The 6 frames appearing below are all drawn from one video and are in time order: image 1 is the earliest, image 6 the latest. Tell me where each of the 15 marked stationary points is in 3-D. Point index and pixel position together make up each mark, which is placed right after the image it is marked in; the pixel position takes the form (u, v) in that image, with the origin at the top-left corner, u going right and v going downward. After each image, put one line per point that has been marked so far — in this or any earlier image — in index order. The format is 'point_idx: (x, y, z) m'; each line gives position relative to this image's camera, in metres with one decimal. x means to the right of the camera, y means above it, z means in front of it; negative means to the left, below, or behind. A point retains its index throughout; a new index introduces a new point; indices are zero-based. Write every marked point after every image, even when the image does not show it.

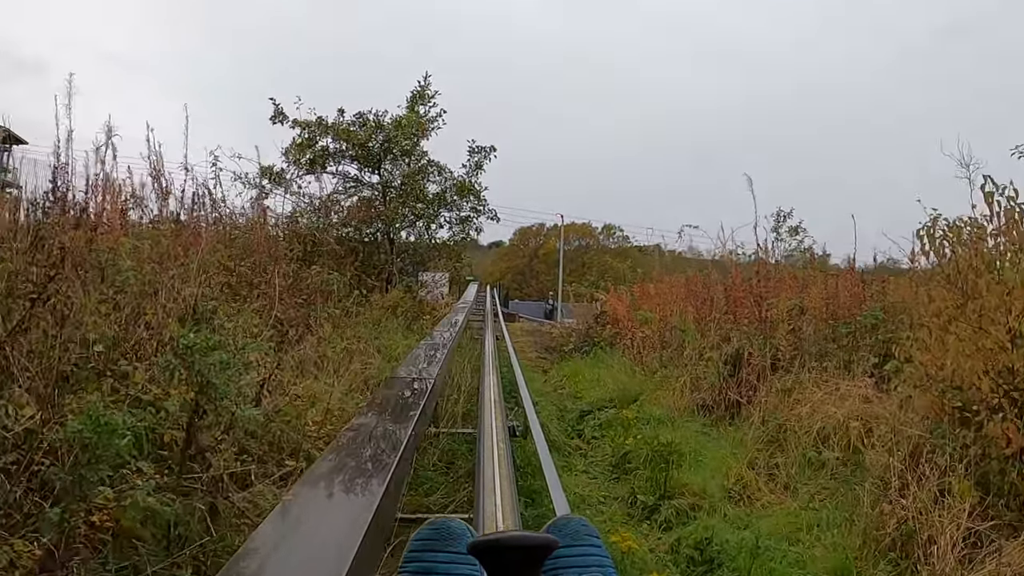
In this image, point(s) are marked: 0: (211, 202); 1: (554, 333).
0: (-2.3, +0.7, +7.3) m
1: (+0.6, -0.6, +13.2) m
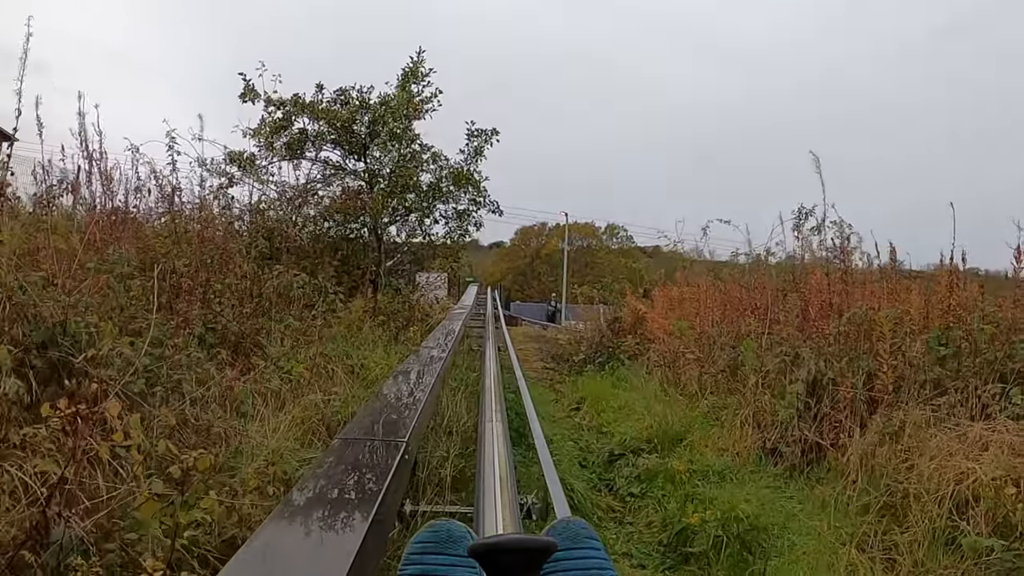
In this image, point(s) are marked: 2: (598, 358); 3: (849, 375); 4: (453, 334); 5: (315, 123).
0: (-2.3, +0.6, +6.1) m
1: (+0.6, -0.7, +12.0) m
2: (+0.7, -0.6, +8.1) m
3: (+1.4, -0.4, +3.8) m
4: (-0.4, -0.3, +6.6) m
5: (-1.6, +1.4, +7.7) m
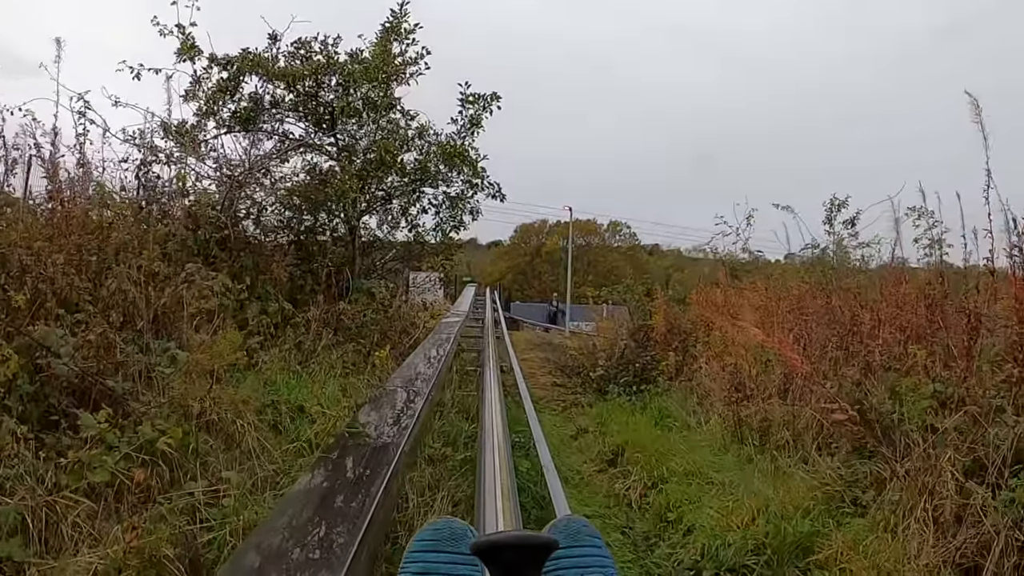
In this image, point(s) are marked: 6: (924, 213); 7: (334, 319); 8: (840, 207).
0: (-2.3, +0.6, +4.5) m
1: (+0.7, -0.7, +10.4) m
2: (+0.8, -0.6, +6.6) m
3: (+1.4, -0.4, +2.2) m
4: (-0.4, -0.3, +5.1) m
5: (-1.6, +1.3, +6.1) m
6: (+2.9, +0.5, +6.6) m
7: (-0.9, -0.2, +4.9) m
8: (+4.9, +1.2, +13.8) m
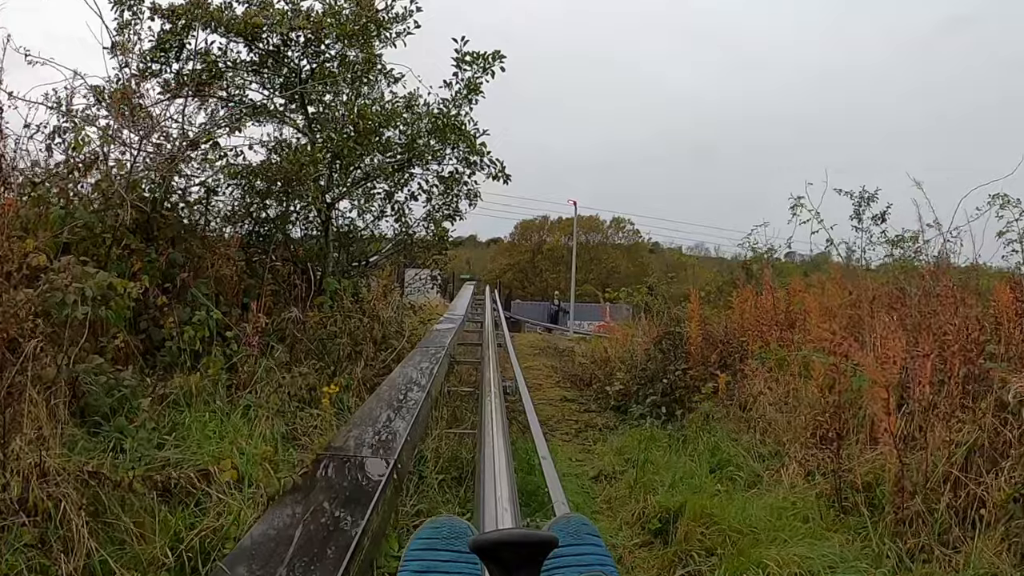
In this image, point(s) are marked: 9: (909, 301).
0: (-2.2, +0.6, +3.5) m
1: (+0.7, -0.7, +9.4) m
2: (+0.8, -0.6, +5.5) m
3: (+1.4, -0.4, +1.2) m
4: (-0.3, -0.4, +4.0) m
5: (-1.6, +1.3, +5.1) m
6: (+2.9, +0.5, +5.5) m
7: (-0.9, -0.2, +3.8) m
8: (+4.9, +1.2, +12.7) m
9: (+1.5, -0.1, +3.6) m
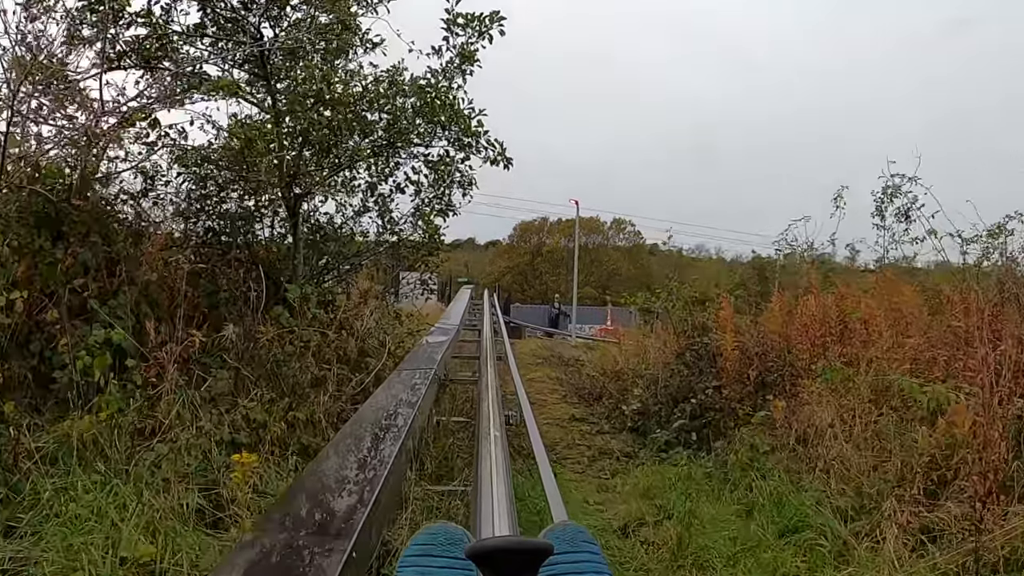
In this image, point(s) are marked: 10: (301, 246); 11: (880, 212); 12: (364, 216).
0: (-2.2, +0.6, +2.7) m
1: (+0.7, -0.7, +8.6) m
2: (+0.8, -0.7, +4.7) m
3: (+1.5, -0.4, +0.4) m
4: (-0.3, -0.4, +3.2) m
5: (-1.6, +1.3, +4.3) m
6: (+2.9, +0.5, +4.7) m
7: (-0.9, -0.2, +3.0) m
8: (+4.9, +1.2, +12.0) m
9: (+1.5, -0.1, +2.9) m
10: (-1.0, +0.2, +4.7) m
11: (+4.7, +1.0, +11.9) m
12: (-0.8, +0.4, +5.0) m
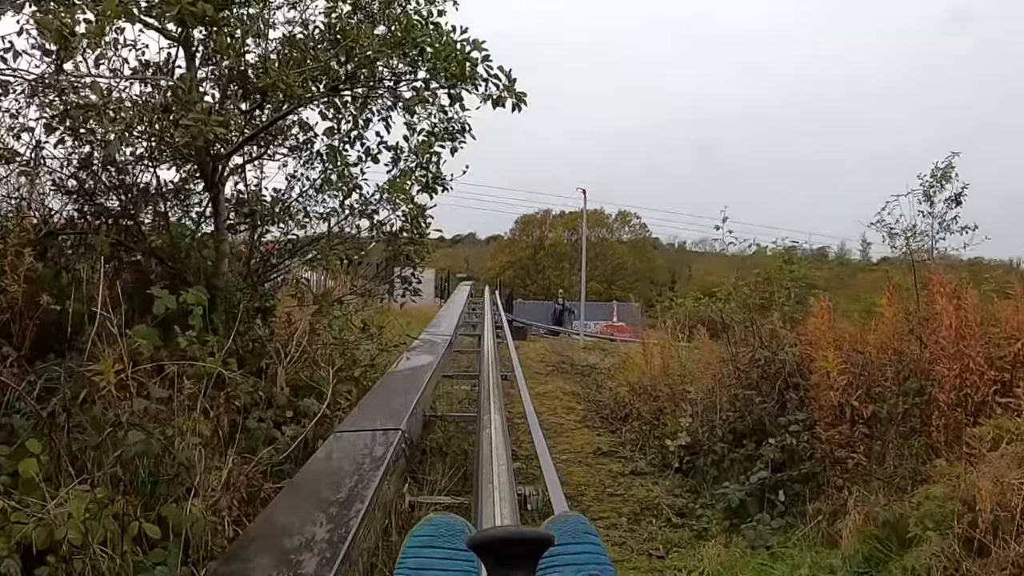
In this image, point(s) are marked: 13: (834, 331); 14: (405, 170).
0: (-2.2, +0.5, +1.4) m
1: (+0.7, -0.7, +7.3) m
2: (+0.9, -0.7, +3.4) m
3: (+1.5, -0.4, -0.9) m
4: (-0.3, -0.4, +2.0) m
5: (-1.5, +1.3, +3.0) m
6: (+3.0, +0.5, +3.4) m
7: (-0.9, -0.2, +1.7) m
8: (+4.9, +1.2, +10.7) m
9: (+1.6, -0.1, +1.6) m
10: (-1.0, +0.2, +3.4) m
11: (+4.8, +1.0, +10.6) m
12: (-0.7, +0.4, +3.7) m
13: (+1.2, -0.2, +3.8) m
14: (-0.4, +0.5, +3.8) m
